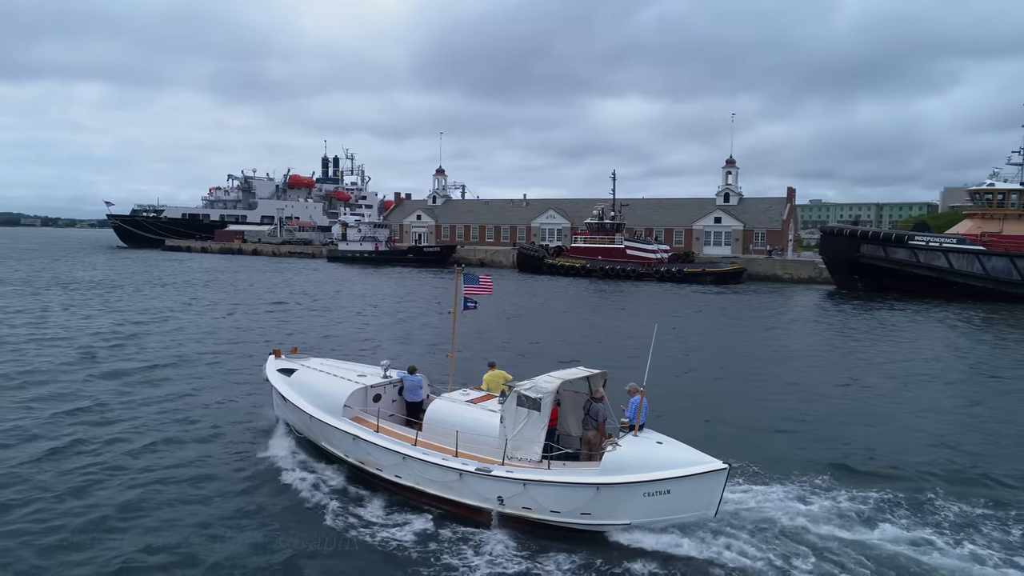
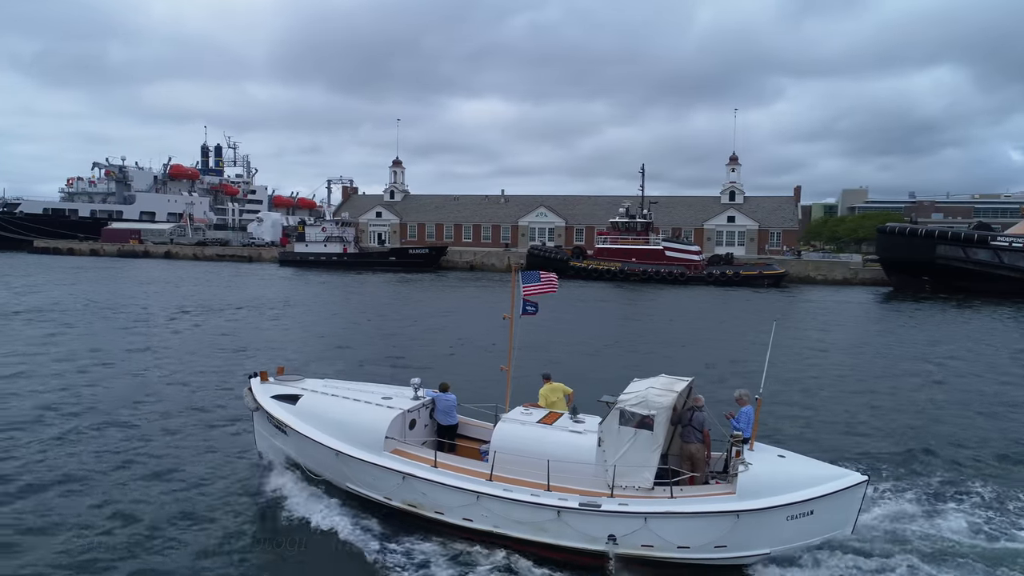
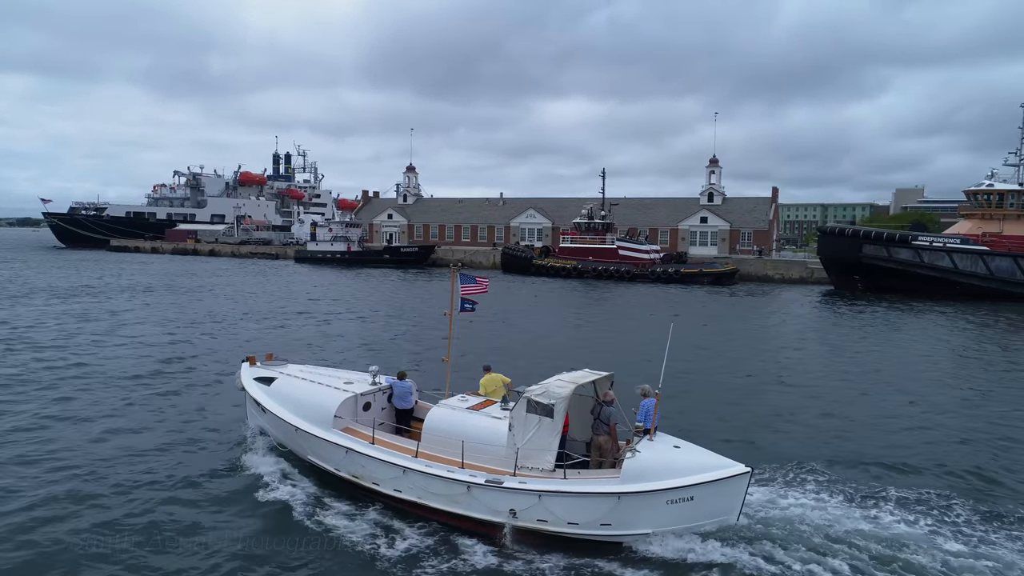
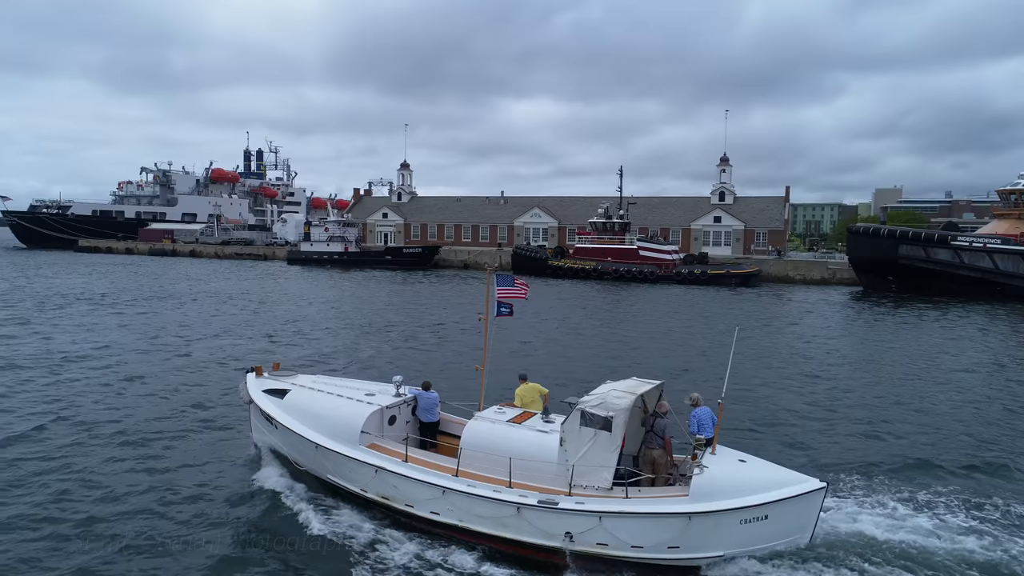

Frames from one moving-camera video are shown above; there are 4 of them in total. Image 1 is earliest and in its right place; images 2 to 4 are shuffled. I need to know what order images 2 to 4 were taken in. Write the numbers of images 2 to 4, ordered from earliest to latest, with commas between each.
3, 4, 2
